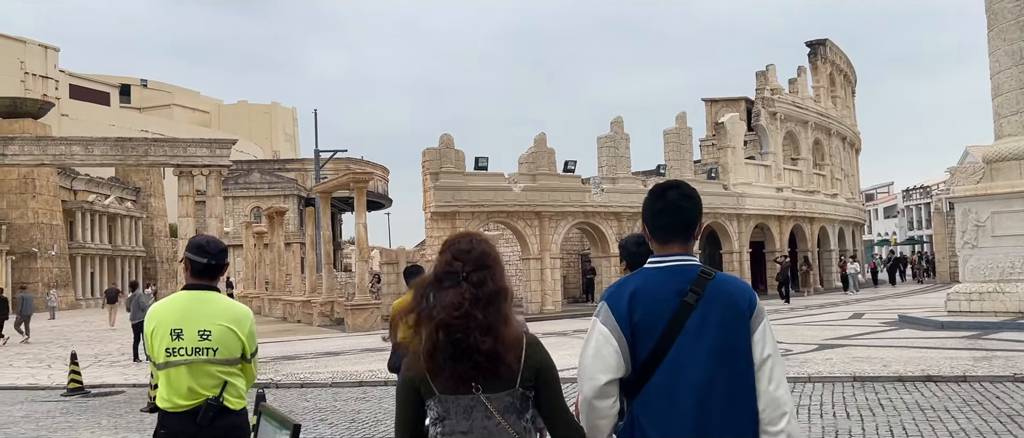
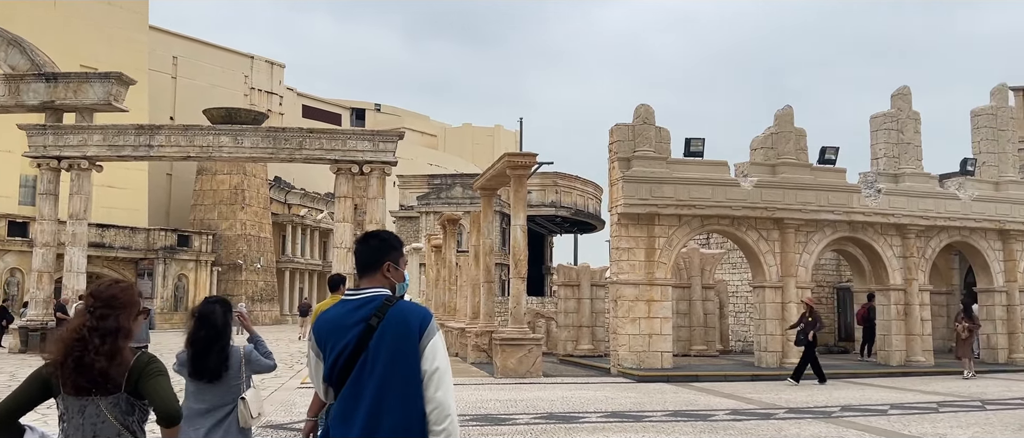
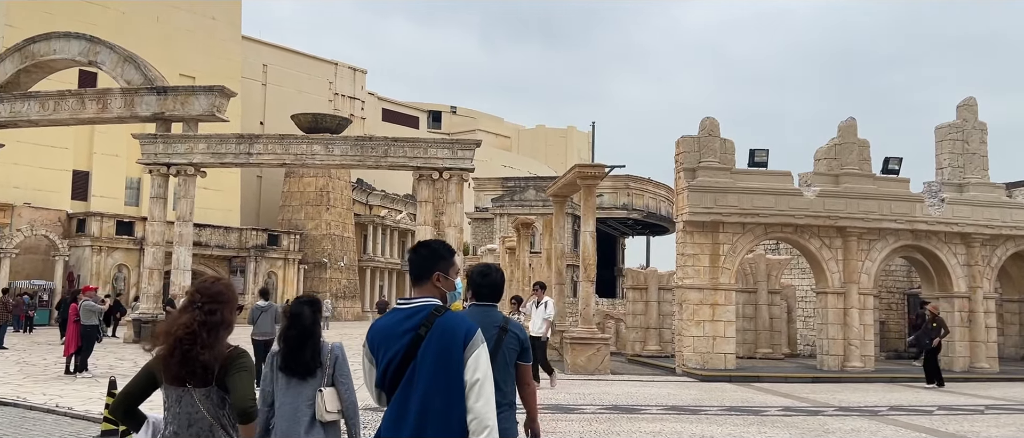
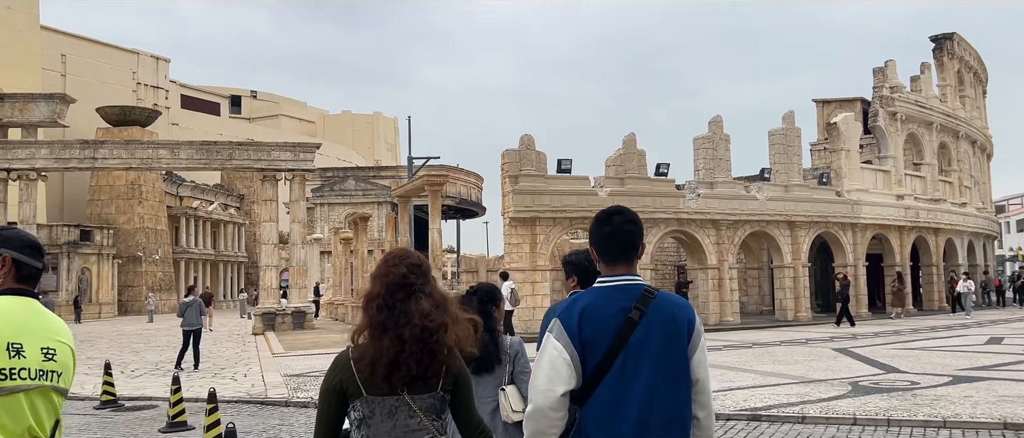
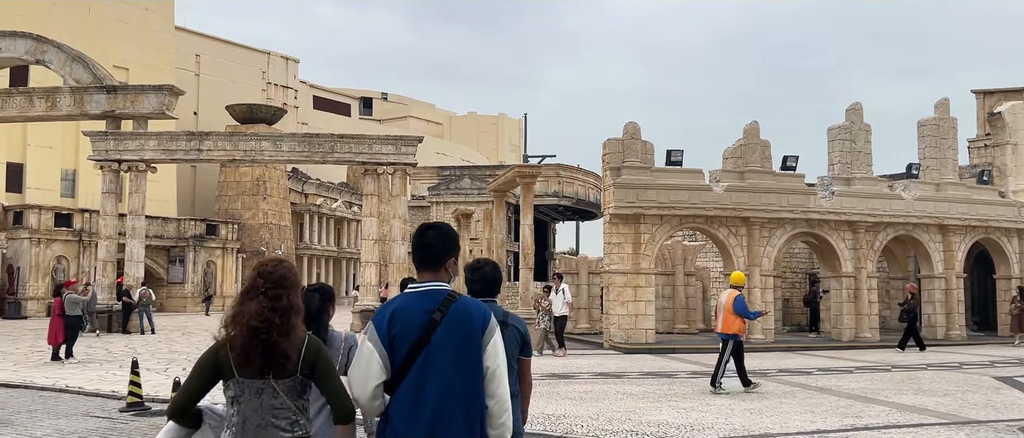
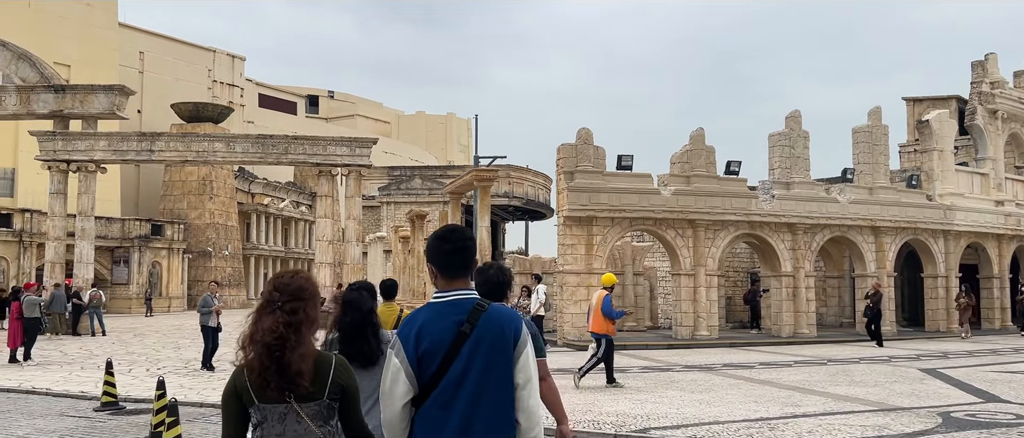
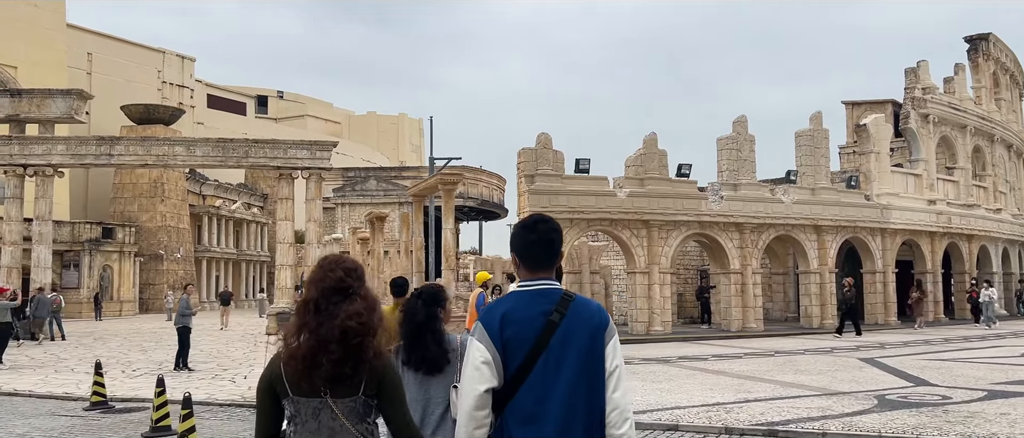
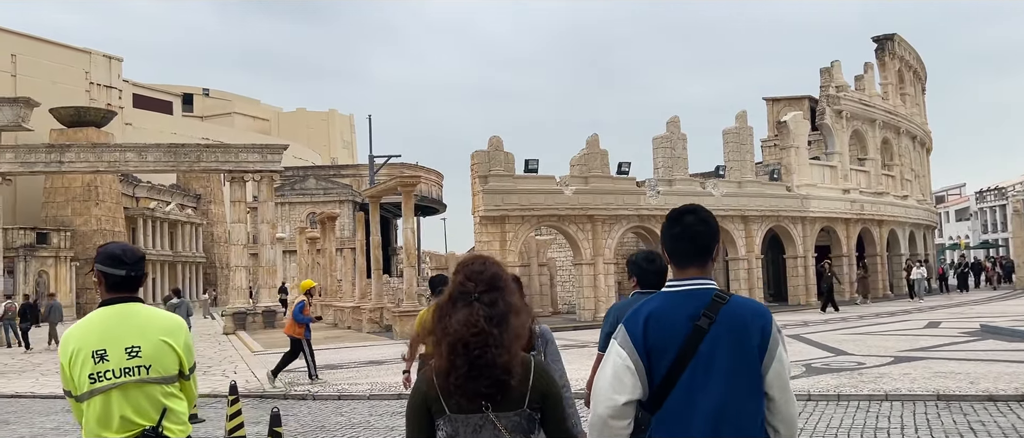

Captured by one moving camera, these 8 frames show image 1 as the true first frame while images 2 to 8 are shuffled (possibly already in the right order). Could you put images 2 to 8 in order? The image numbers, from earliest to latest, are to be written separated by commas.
8, 4, 7, 6, 5, 3, 2
